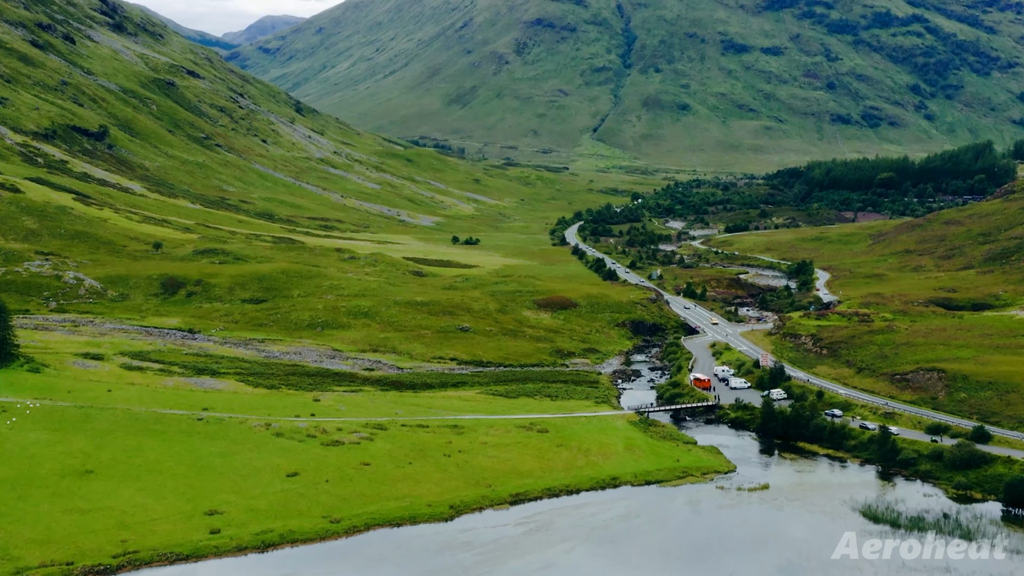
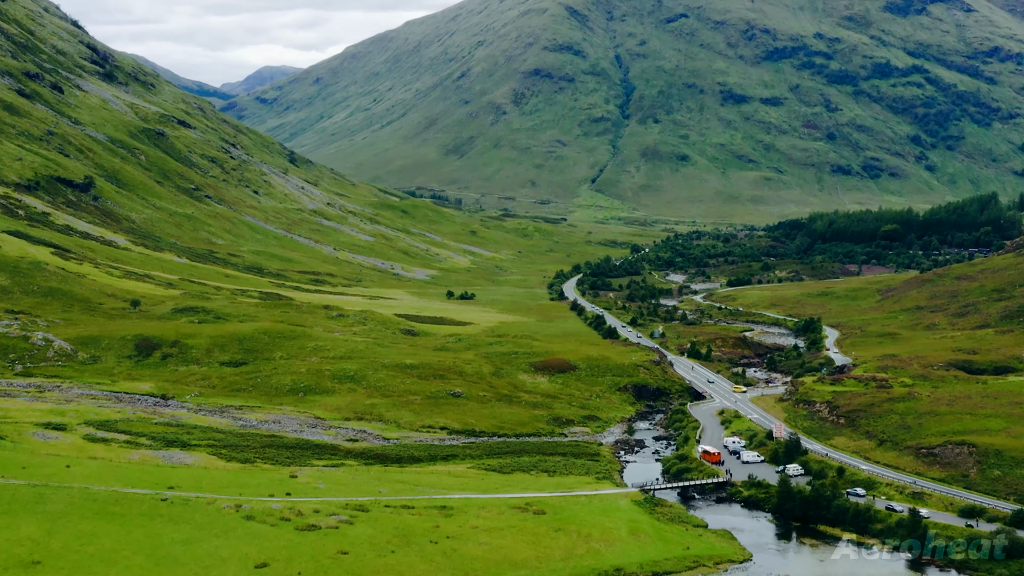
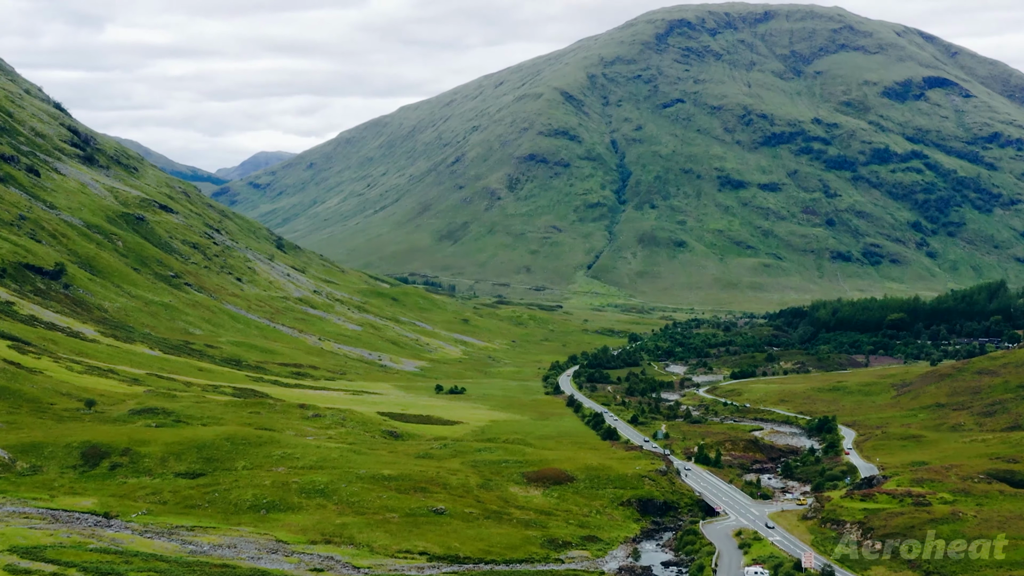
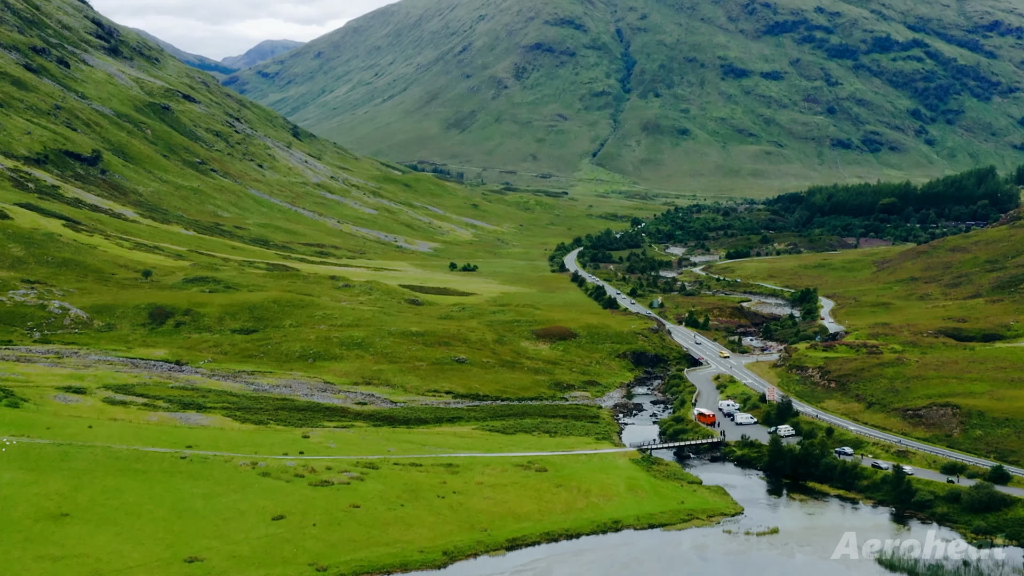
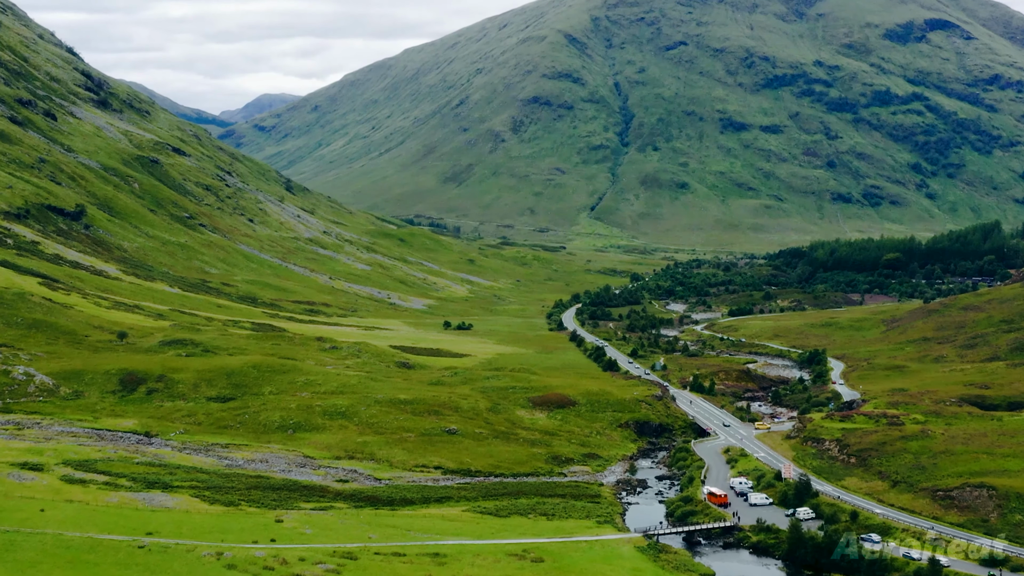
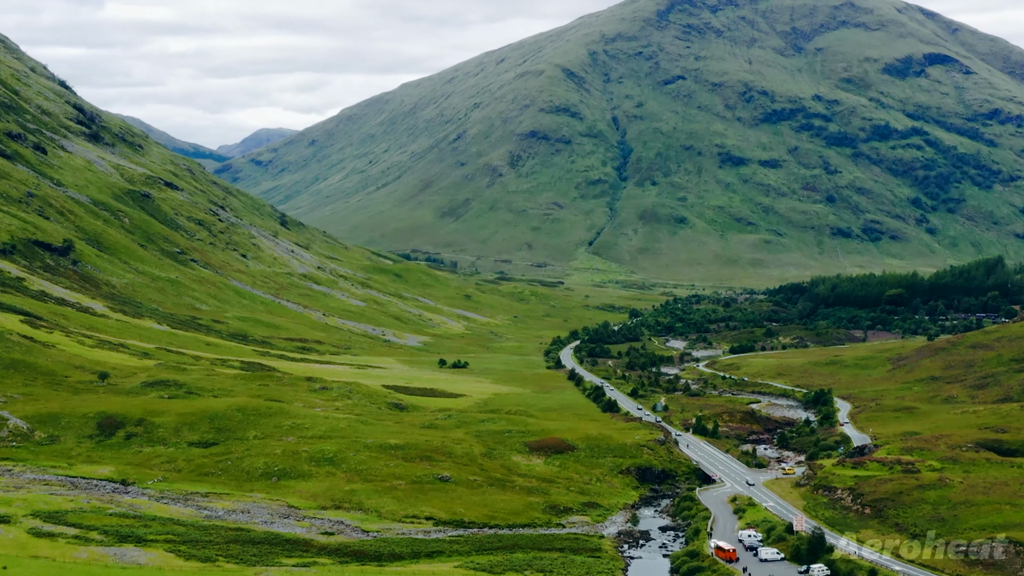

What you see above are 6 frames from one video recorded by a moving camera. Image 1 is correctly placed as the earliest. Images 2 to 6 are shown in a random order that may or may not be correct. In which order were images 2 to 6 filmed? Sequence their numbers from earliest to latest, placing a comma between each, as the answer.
4, 2, 5, 6, 3
